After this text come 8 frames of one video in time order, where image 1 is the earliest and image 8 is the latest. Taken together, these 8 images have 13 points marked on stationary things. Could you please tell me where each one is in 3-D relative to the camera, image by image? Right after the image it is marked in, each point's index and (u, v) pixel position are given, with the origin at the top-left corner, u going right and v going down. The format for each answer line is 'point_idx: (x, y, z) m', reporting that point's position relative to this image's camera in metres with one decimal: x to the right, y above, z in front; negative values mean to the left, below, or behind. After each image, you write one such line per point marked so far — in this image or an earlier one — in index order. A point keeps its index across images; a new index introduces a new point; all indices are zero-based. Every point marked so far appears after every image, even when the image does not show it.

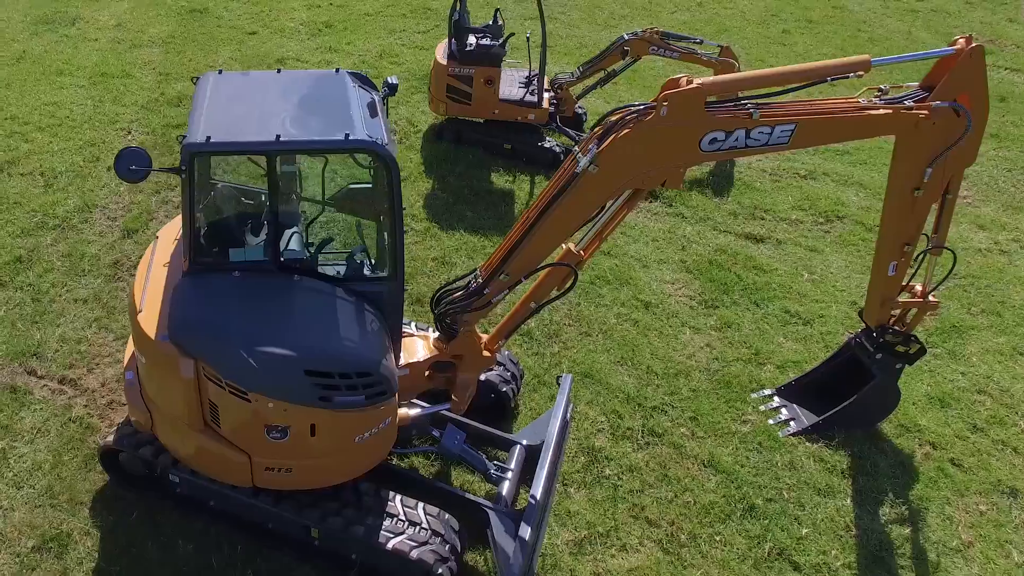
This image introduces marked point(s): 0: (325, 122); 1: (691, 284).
0: (-0.9, +0.8, +4.2) m
1: (+1.4, 0.0, +7.0) m
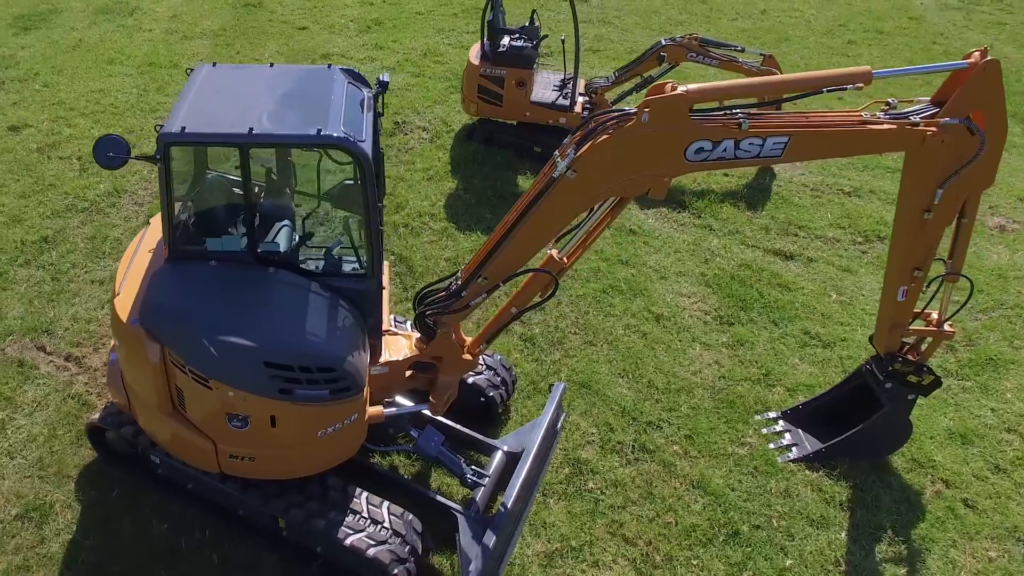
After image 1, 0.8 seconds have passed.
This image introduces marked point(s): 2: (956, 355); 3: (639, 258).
0: (-1.0, +0.8, +4.2) m
1: (+1.5, -0.1, +6.8) m
2: (+3.4, -0.5, +6.7) m
3: (+1.0, +0.2, +7.1) m
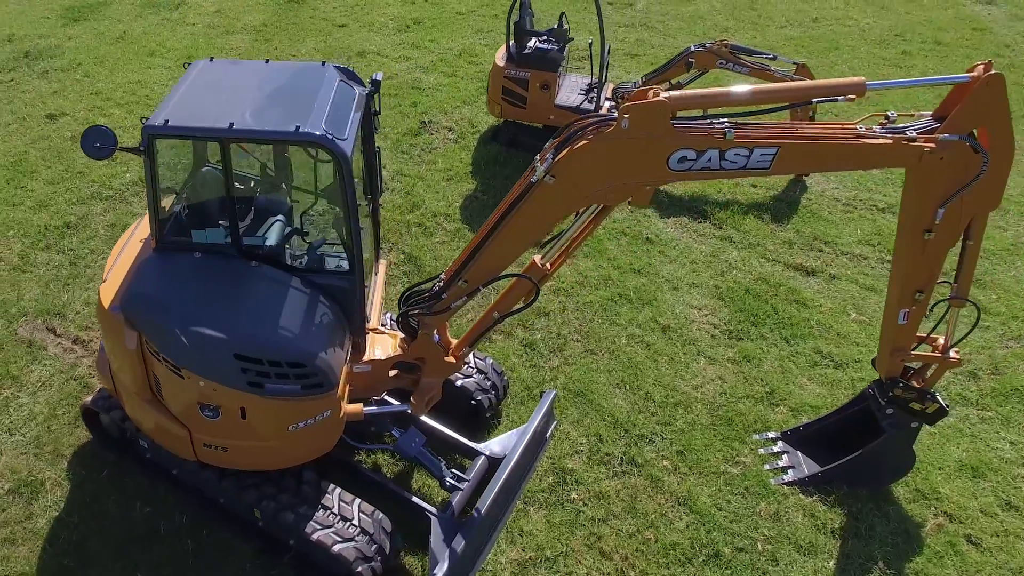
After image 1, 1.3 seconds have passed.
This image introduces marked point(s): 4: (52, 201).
0: (-1.1, +0.9, +4.3) m
1: (+1.6, -0.2, +6.6) m
2: (+3.4, -0.7, +6.4) m
3: (+1.1, +0.2, +7.0) m
4: (-3.6, +0.7, +6.8) m
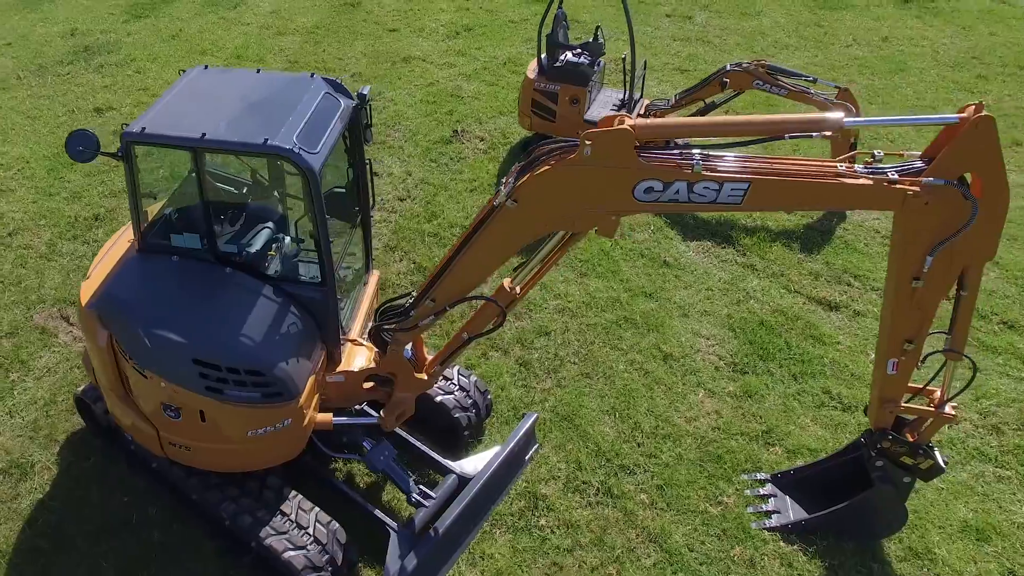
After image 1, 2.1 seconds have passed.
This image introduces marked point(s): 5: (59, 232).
0: (-1.3, +0.8, +4.3) m
1: (+1.6, -0.4, +6.4) m
2: (+3.4, -1.0, +6.0) m
3: (+1.2, 0.0, +6.9) m
4: (-3.5, +0.8, +7.1) m
5: (-3.5, +0.4, +6.7) m
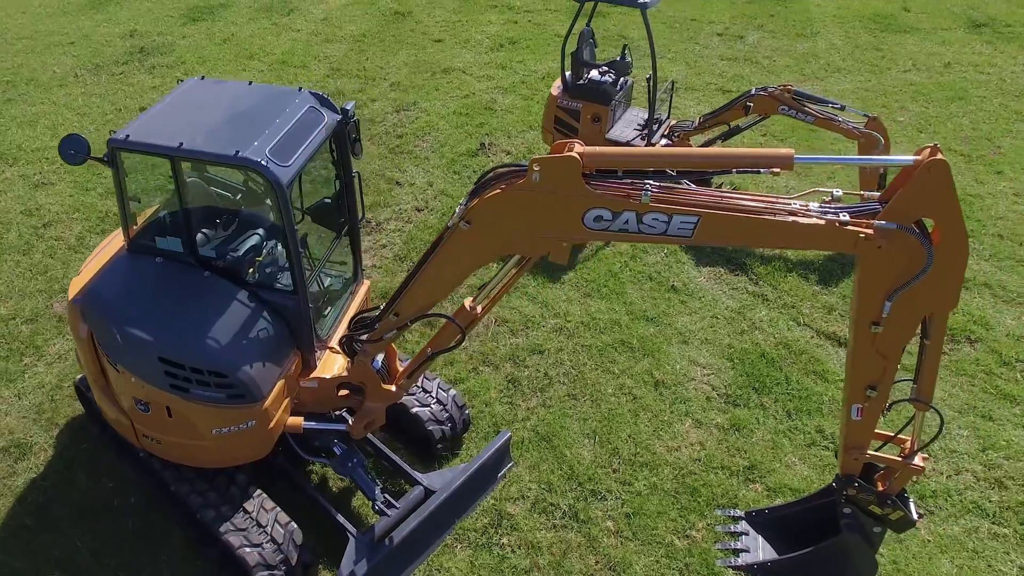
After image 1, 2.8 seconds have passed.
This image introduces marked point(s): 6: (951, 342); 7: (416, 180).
0: (-1.4, +0.8, +4.5) m
1: (+1.5, -0.6, +6.3) m
2: (+3.2, -1.3, +5.7) m
3: (+1.2, -0.2, +6.8) m
4: (-3.3, +0.8, +7.5) m
5: (-3.4, +0.5, +7.1) m
6: (+3.5, -0.4, +6.8) m
7: (-0.9, +1.0, +8.0) m
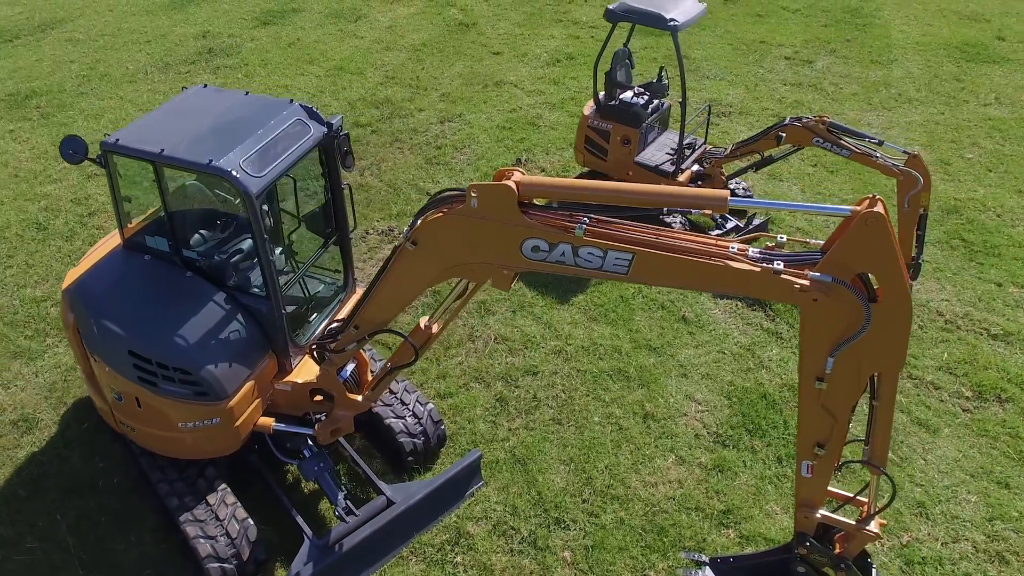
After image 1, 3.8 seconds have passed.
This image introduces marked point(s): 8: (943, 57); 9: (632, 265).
0: (-1.6, +0.8, +4.7) m
1: (+1.4, -0.9, +6.1) m
2: (+3.0, -1.7, +5.3) m
3: (+1.2, -0.5, +6.6) m
4: (-3.1, +0.9, +7.9) m
5: (-3.3, +0.6, +7.5) m
6: (+3.4, -0.8, +6.4) m
7: (-0.6, +0.9, +8.1) m
8: (+5.3, +2.8, +10.7) m
9: (+0.5, +0.1, +3.8) m
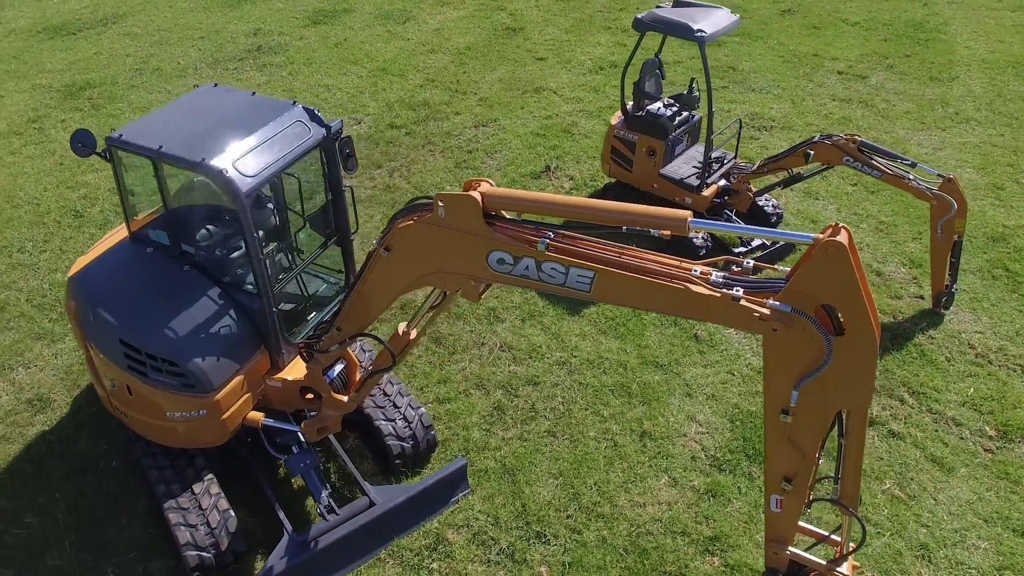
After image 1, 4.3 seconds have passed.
0: (-1.7, +0.8, +4.8) m
1: (+1.4, -1.0, +6.0) m
2: (+2.8, -1.9, +5.0) m
3: (+1.3, -0.6, +6.5) m
4: (-2.9, +1.0, +8.1) m
5: (-3.1, +0.7, +7.7) m
6: (+3.4, -1.1, +6.1) m
7: (-0.4, +0.9, +8.1) m
8: (+5.8, +2.5, +10.2) m
9: (+0.4, 0.0, +3.8) m
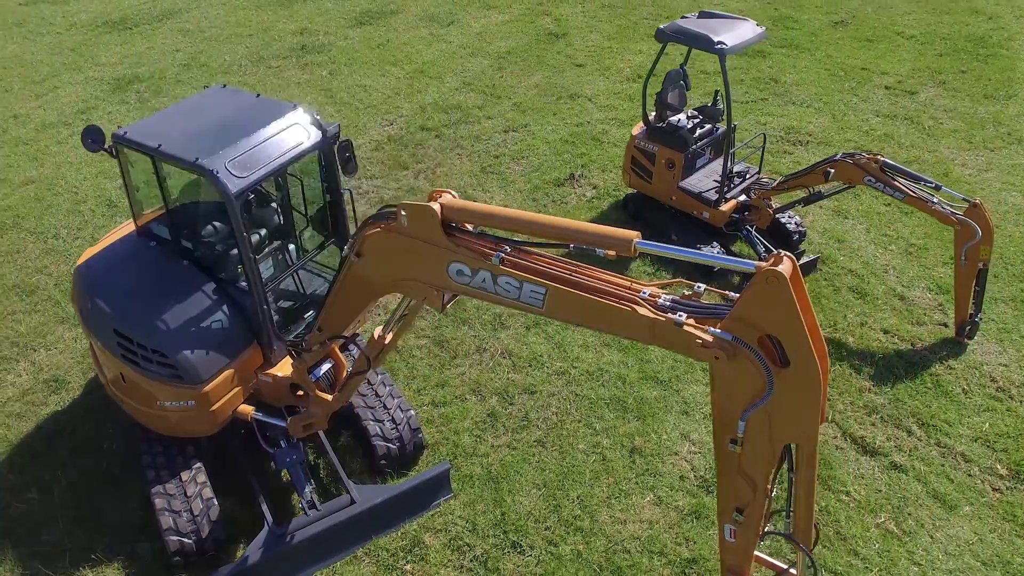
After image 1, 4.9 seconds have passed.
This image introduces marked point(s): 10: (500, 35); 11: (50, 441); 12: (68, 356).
0: (-1.7, +0.8, +5.0) m
1: (+1.3, -1.1, +5.9) m
2: (+2.6, -2.1, +4.8) m
3: (+1.2, -0.7, +6.4) m
4: (-2.7, +1.1, +8.3) m
5: (-2.9, +0.8, +8.0) m
6: (+3.3, -1.3, +5.8) m
7: (-0.2, +0.8, +8.1) m
8: (+6.2, +2.1, +9.7) m
9: (+0.1, 0.0, +3.7) m
10: (-0.1, +3.1, +10.7) m
11: (-3.2, -1.0, +6.0) m
12: (-3.4, -0.5, +6.6) m
